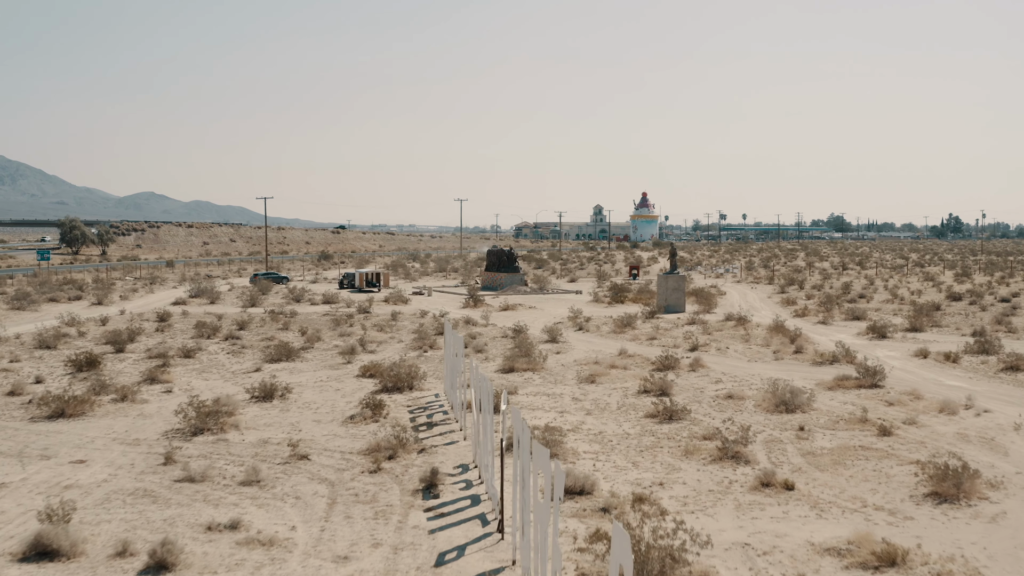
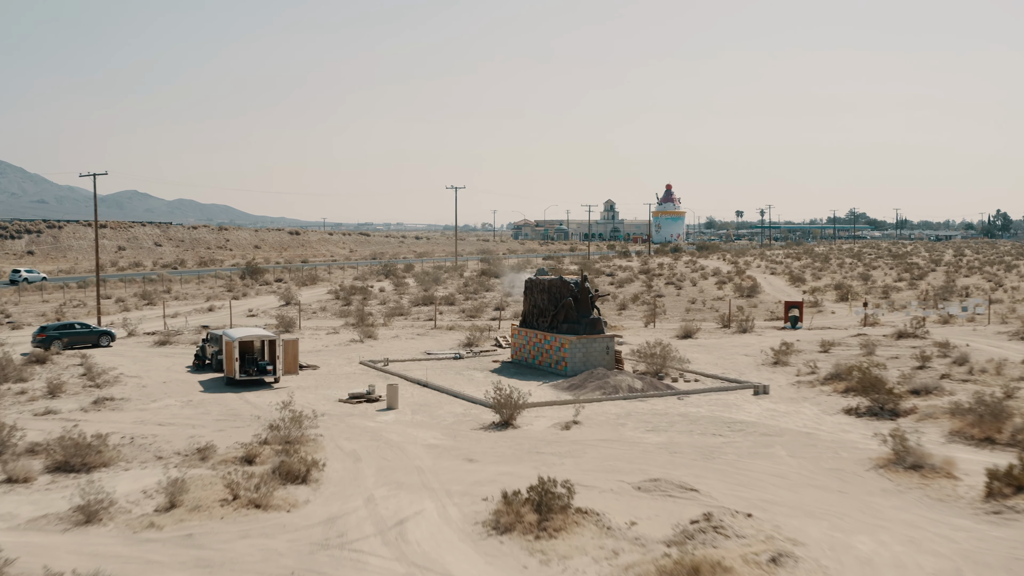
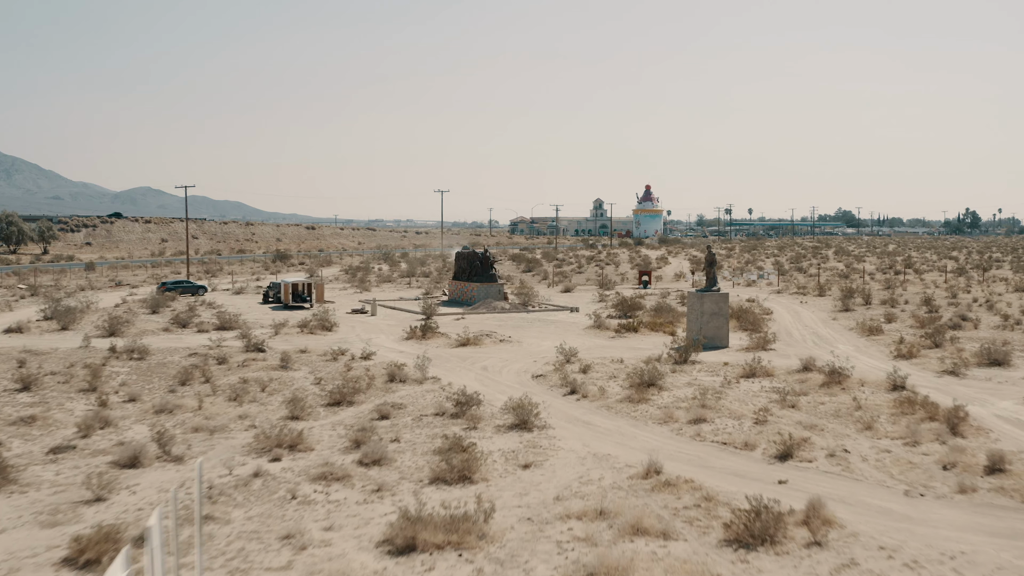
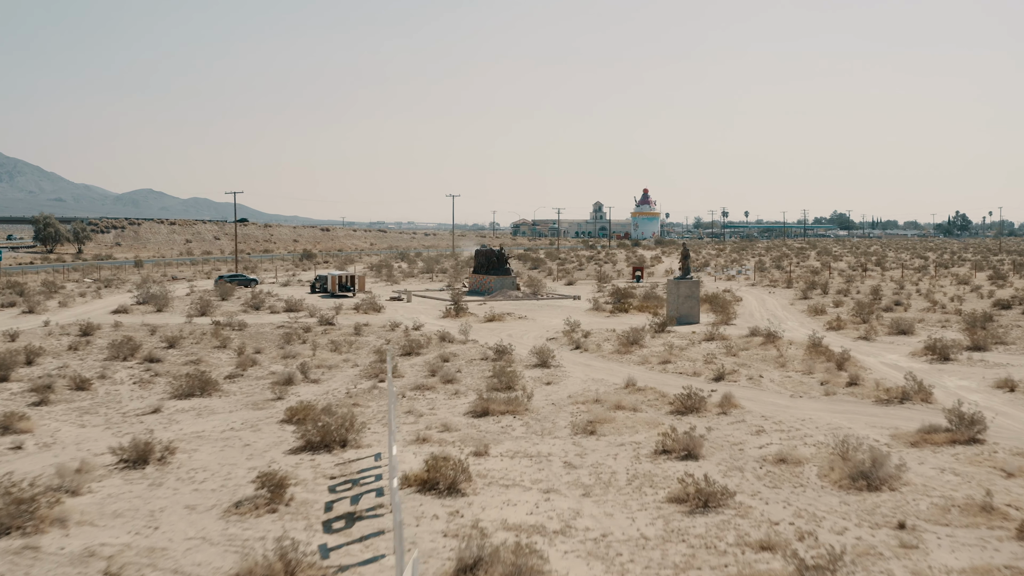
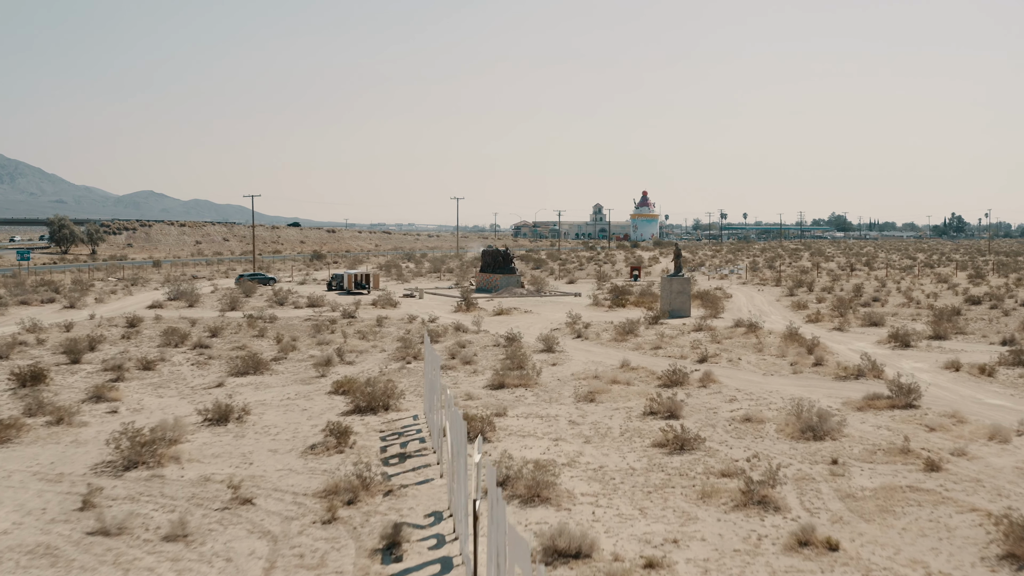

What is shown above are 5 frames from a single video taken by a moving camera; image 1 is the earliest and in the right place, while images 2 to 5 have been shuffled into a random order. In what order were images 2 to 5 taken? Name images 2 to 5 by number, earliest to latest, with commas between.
5, 4, 3, 2
